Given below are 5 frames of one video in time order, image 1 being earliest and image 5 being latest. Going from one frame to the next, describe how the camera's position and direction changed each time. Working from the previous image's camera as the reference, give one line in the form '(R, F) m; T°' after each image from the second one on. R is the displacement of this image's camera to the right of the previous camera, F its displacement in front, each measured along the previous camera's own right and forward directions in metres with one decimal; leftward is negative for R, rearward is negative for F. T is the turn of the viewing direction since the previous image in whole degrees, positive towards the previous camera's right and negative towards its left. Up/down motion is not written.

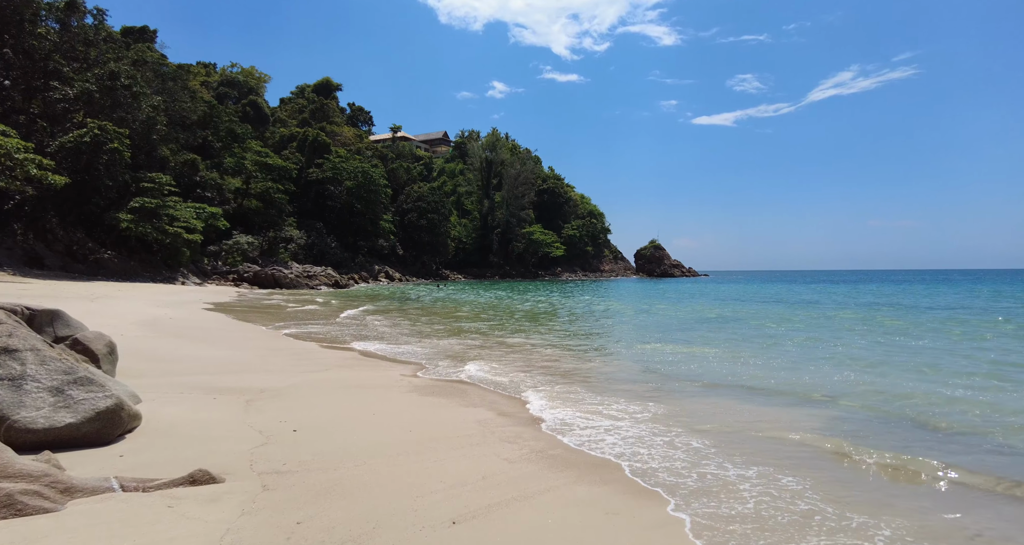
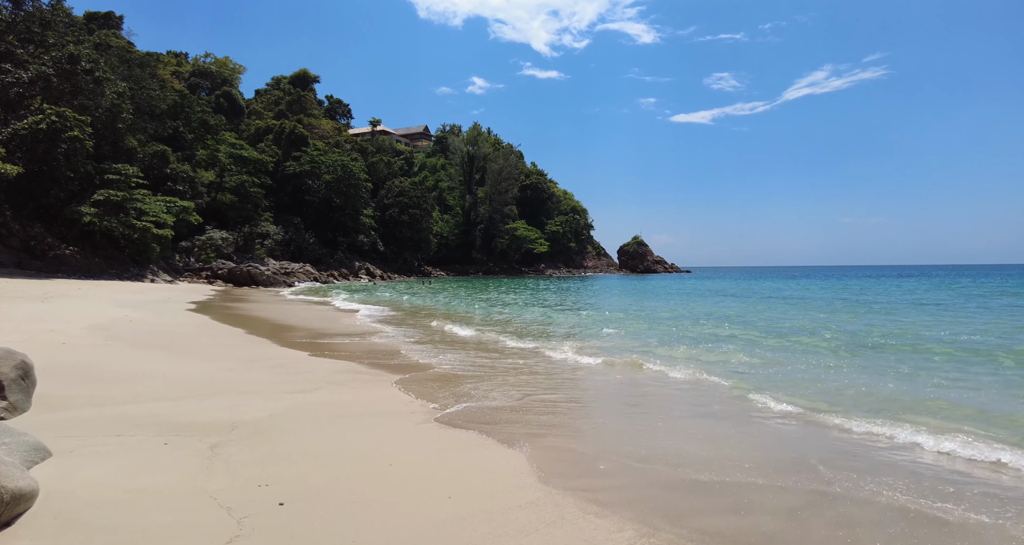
(-0.7, +1.7) m; +2°
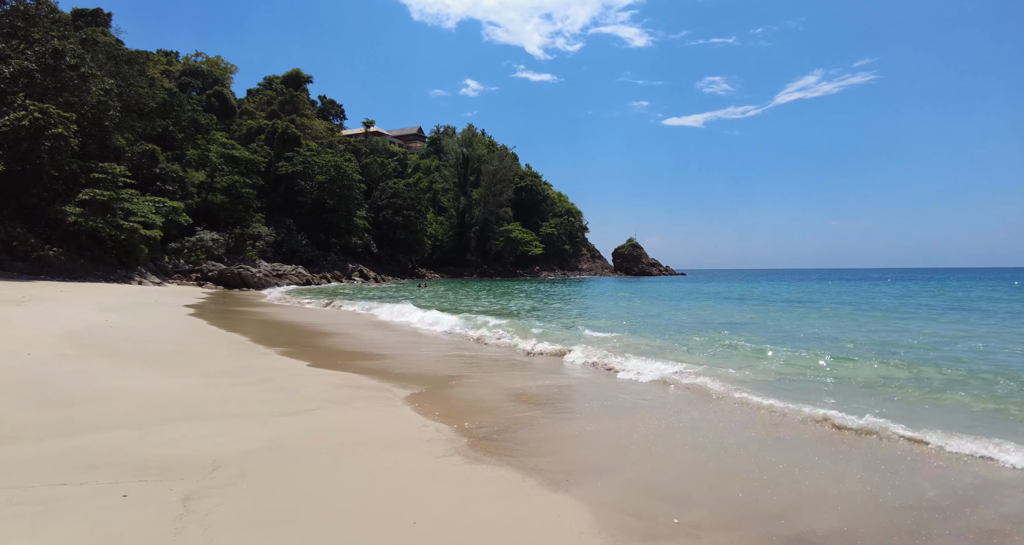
(-0.4, +1.0) m; +1°
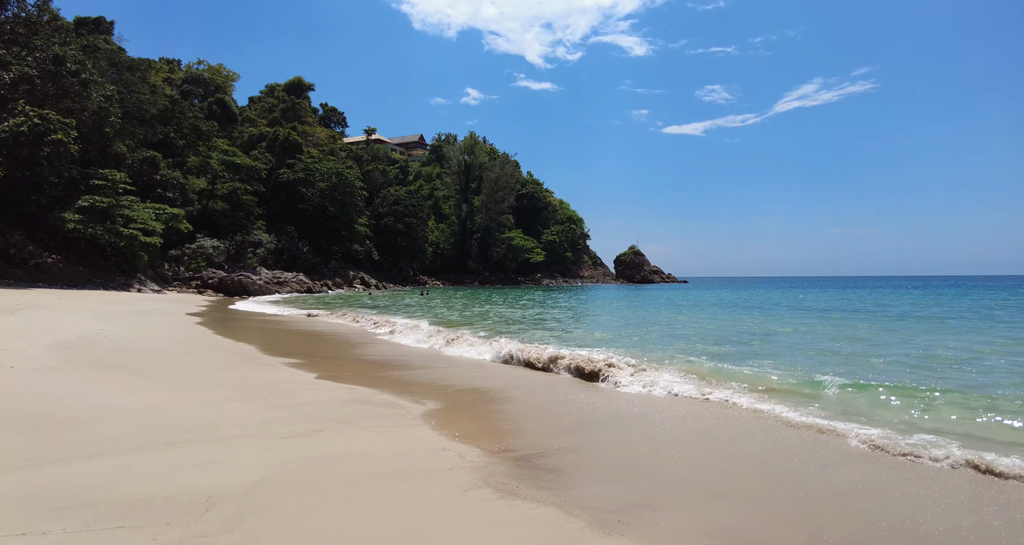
(-0.2, +0.5) m; 0°
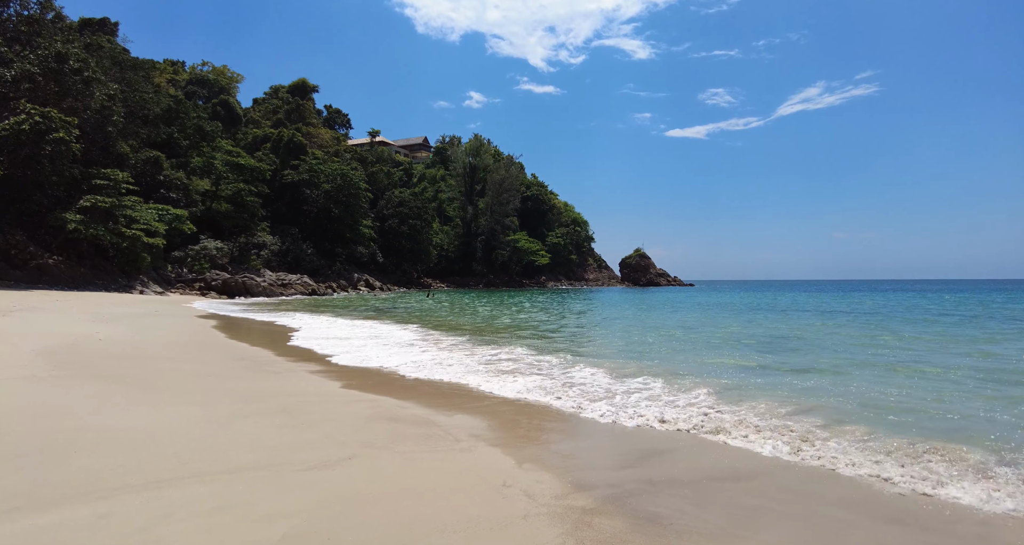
(-0.5, +0.9) m; 0°
